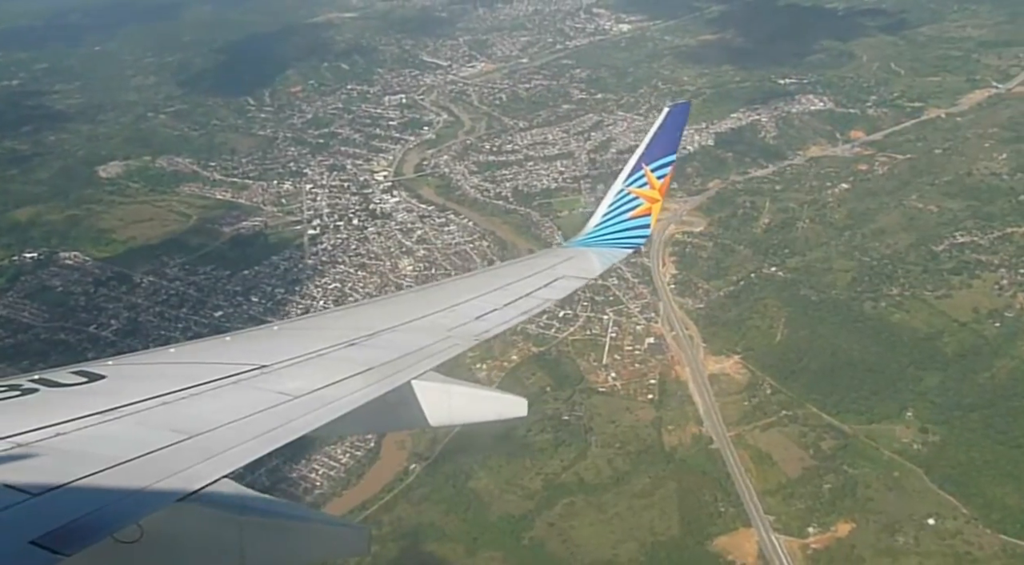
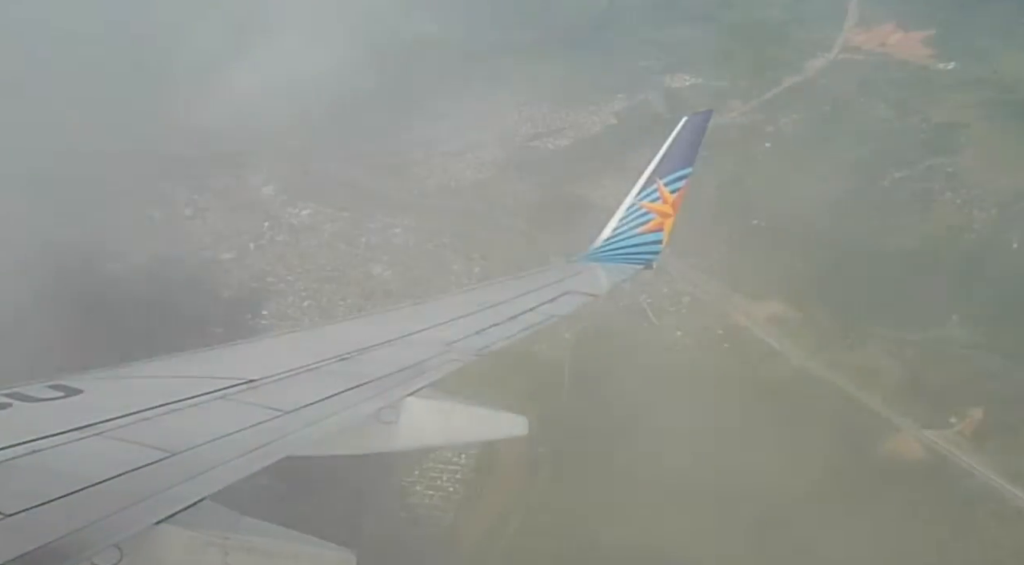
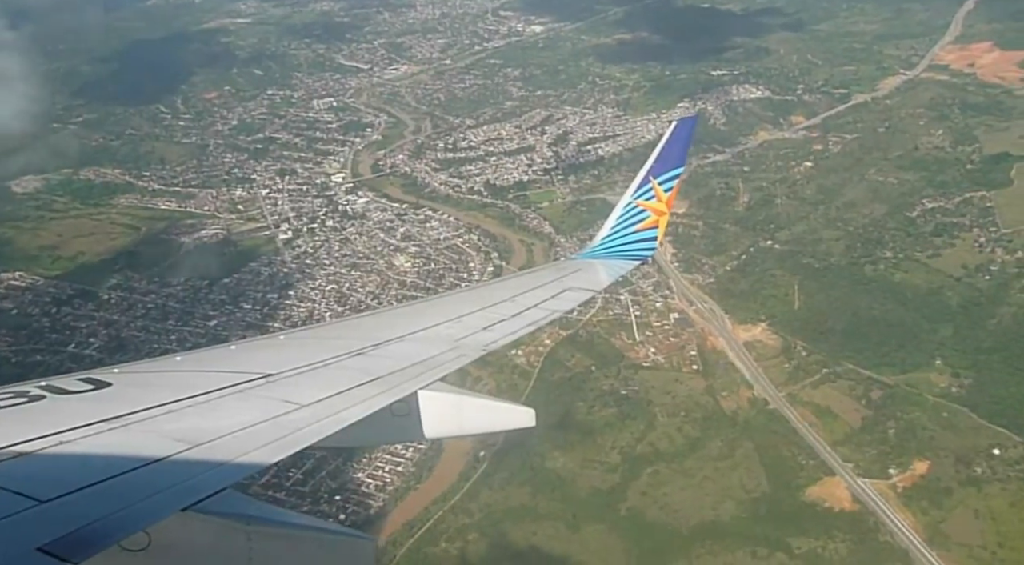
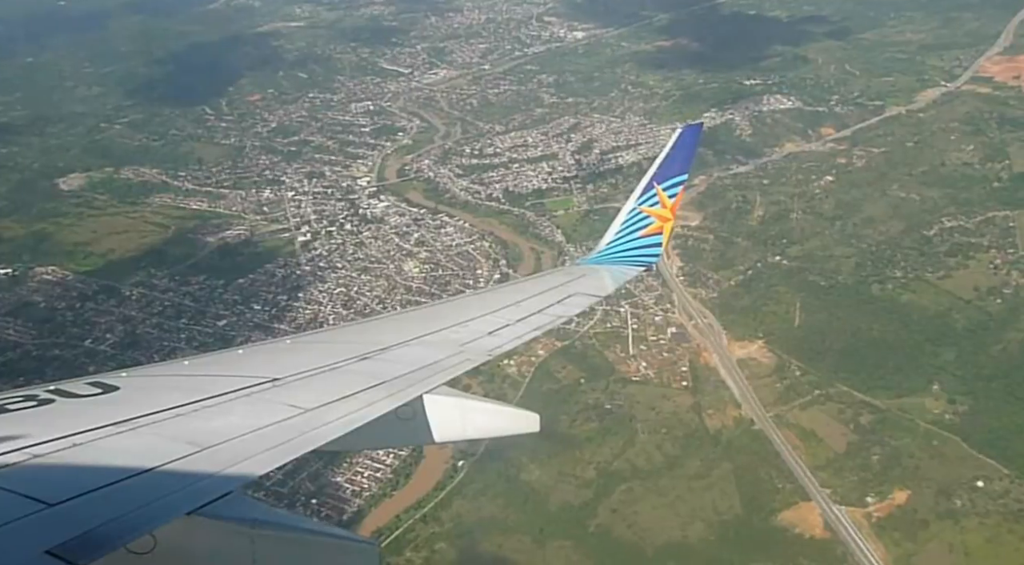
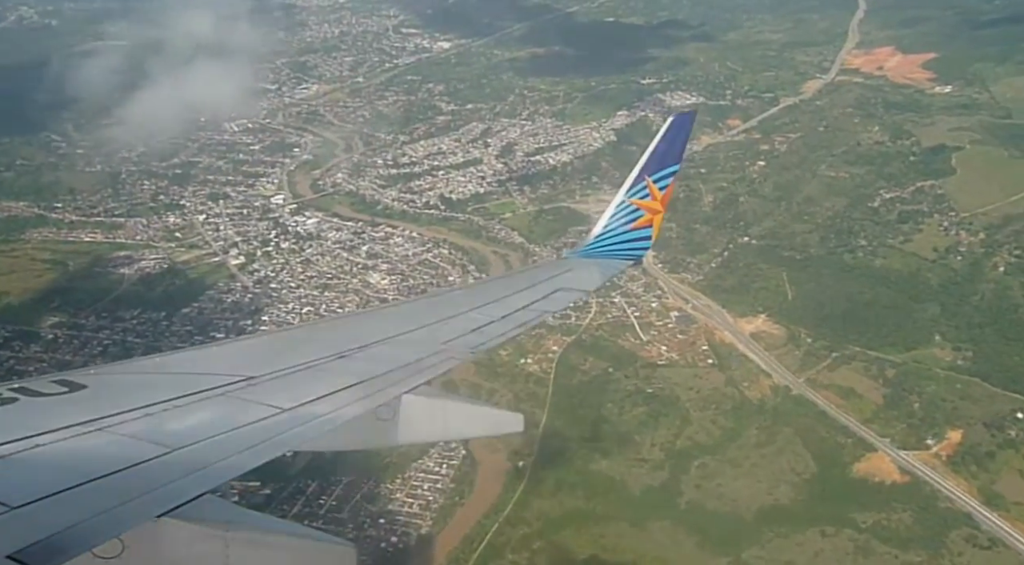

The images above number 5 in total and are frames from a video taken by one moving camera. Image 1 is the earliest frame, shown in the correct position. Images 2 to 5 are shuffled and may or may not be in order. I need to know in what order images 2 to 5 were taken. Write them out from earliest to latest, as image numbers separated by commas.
4, 3, 5, 2
